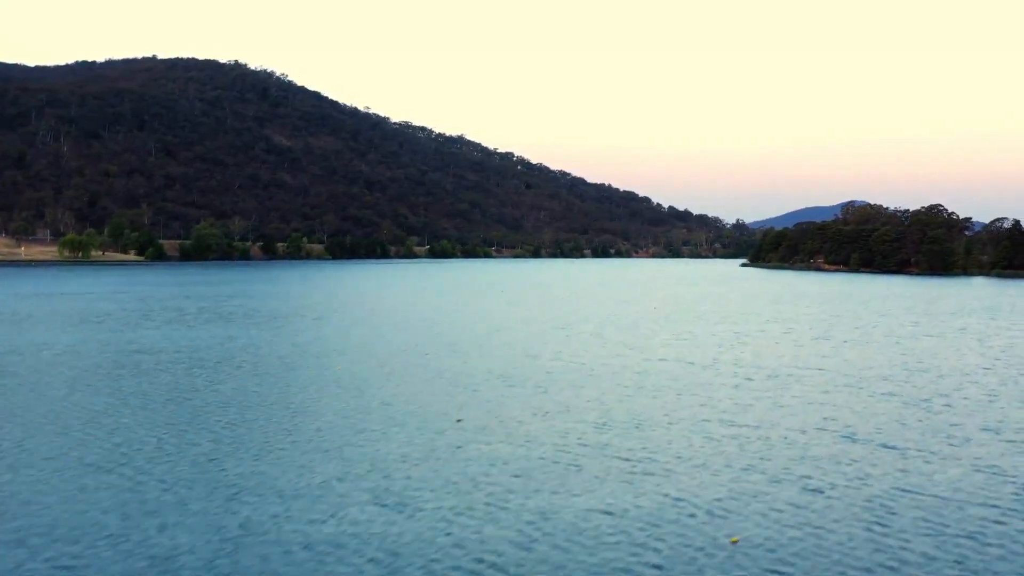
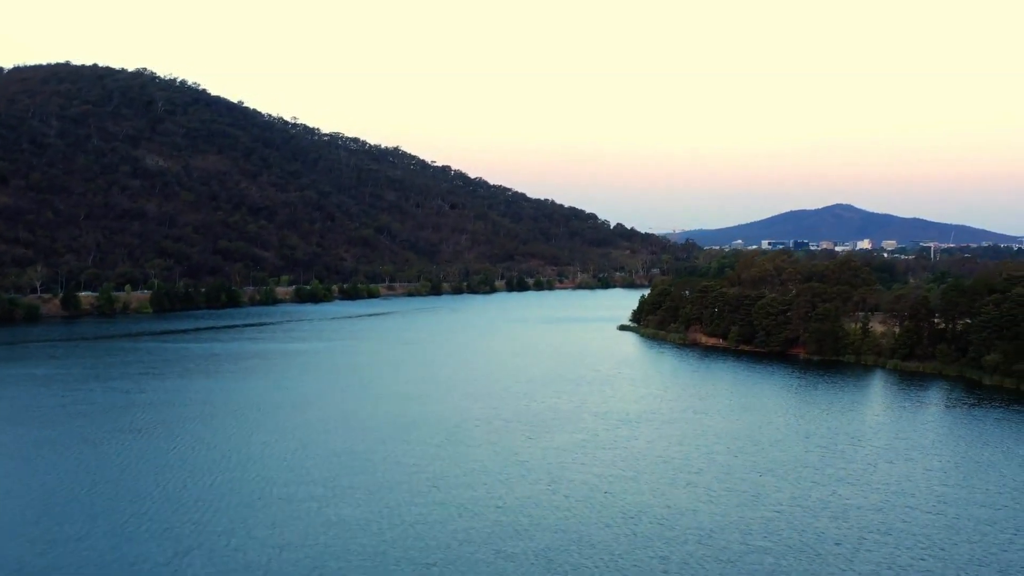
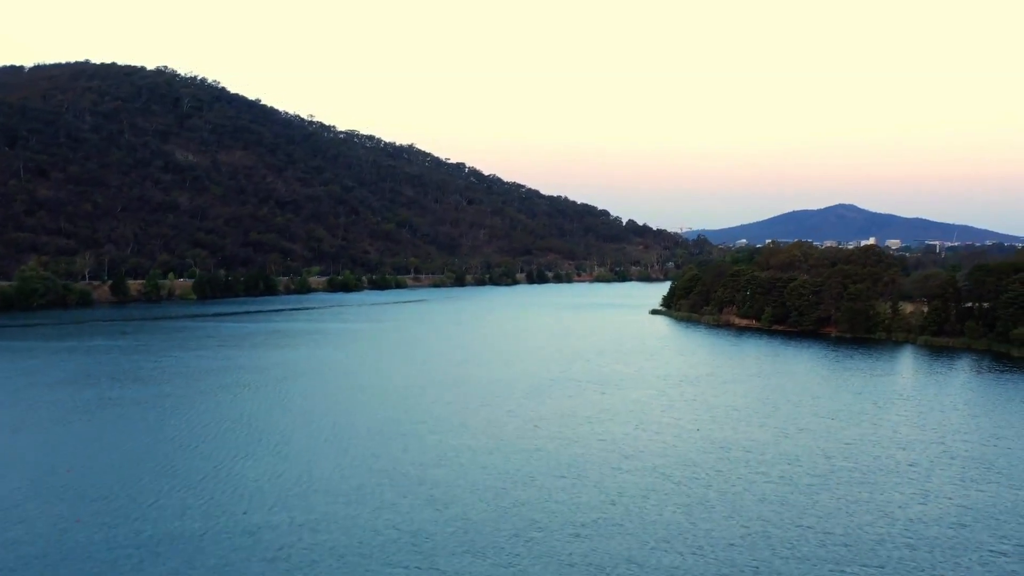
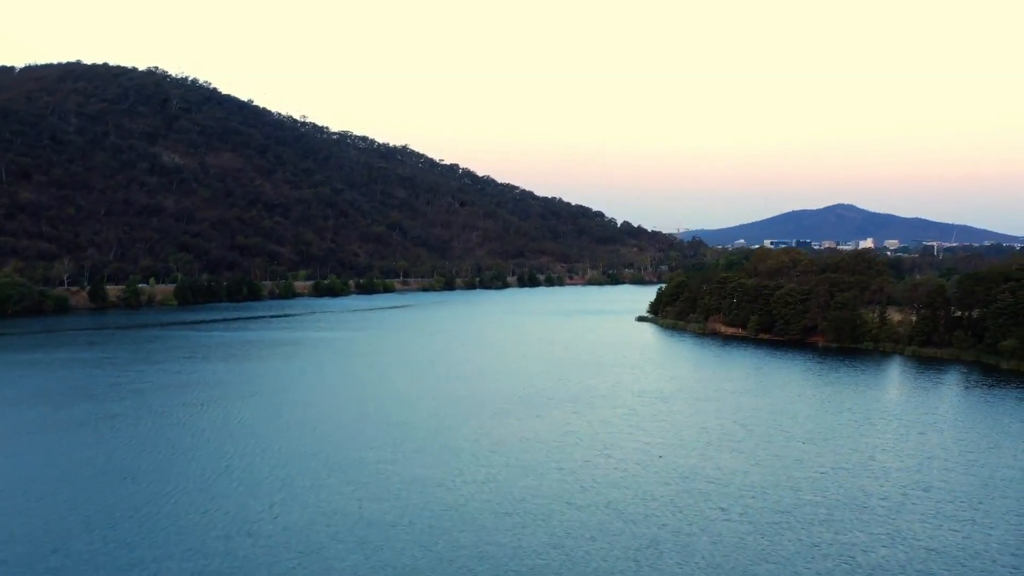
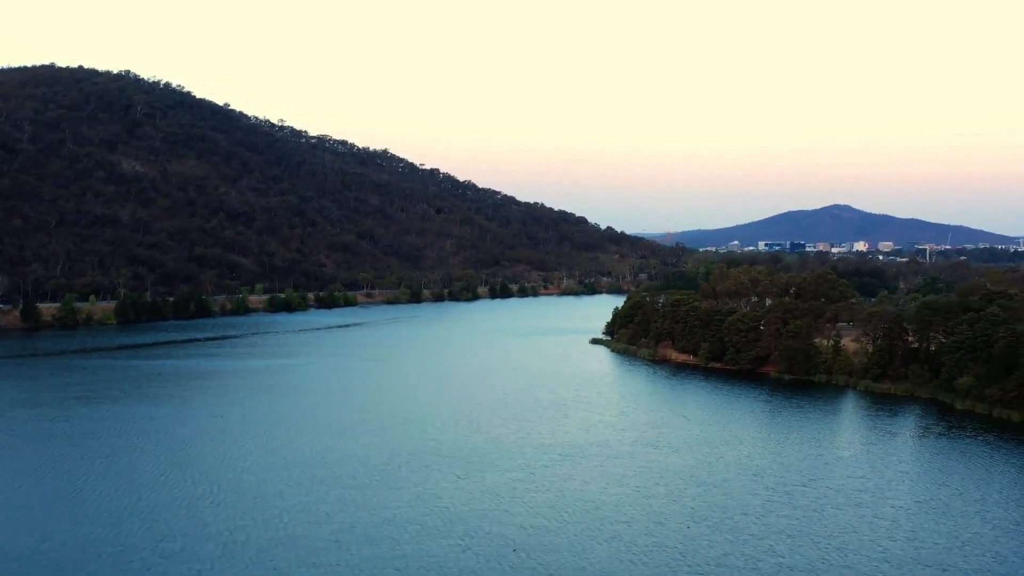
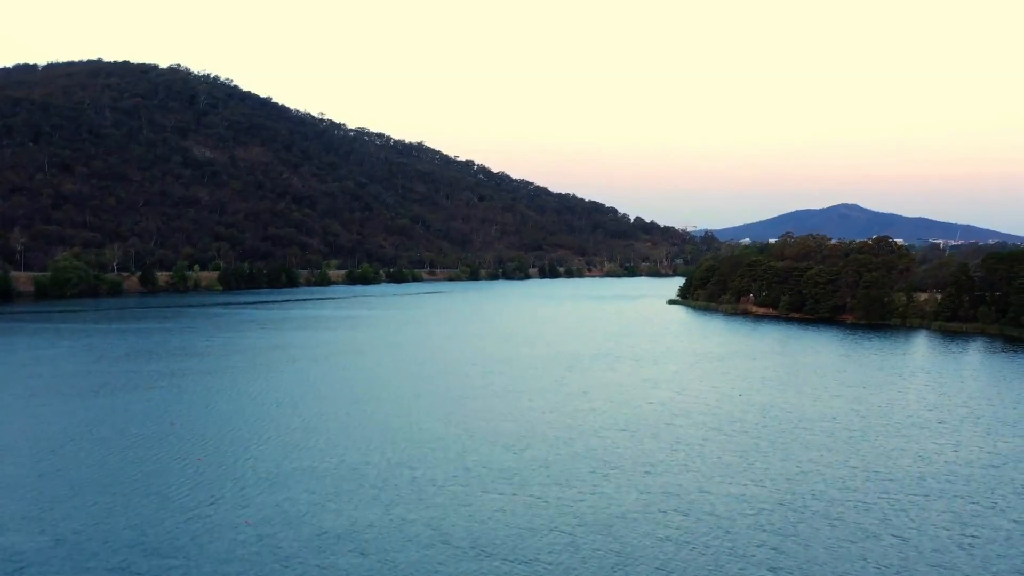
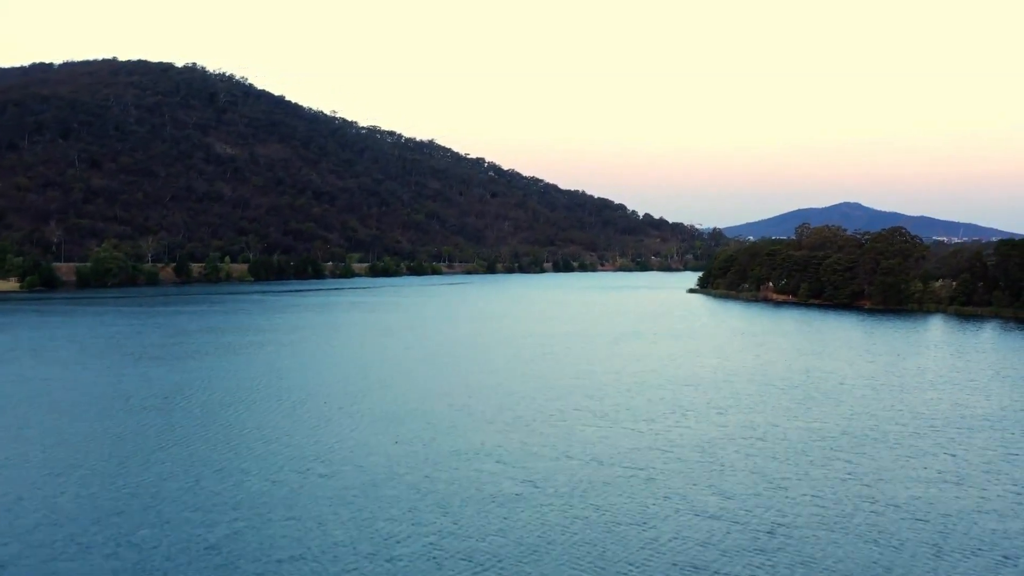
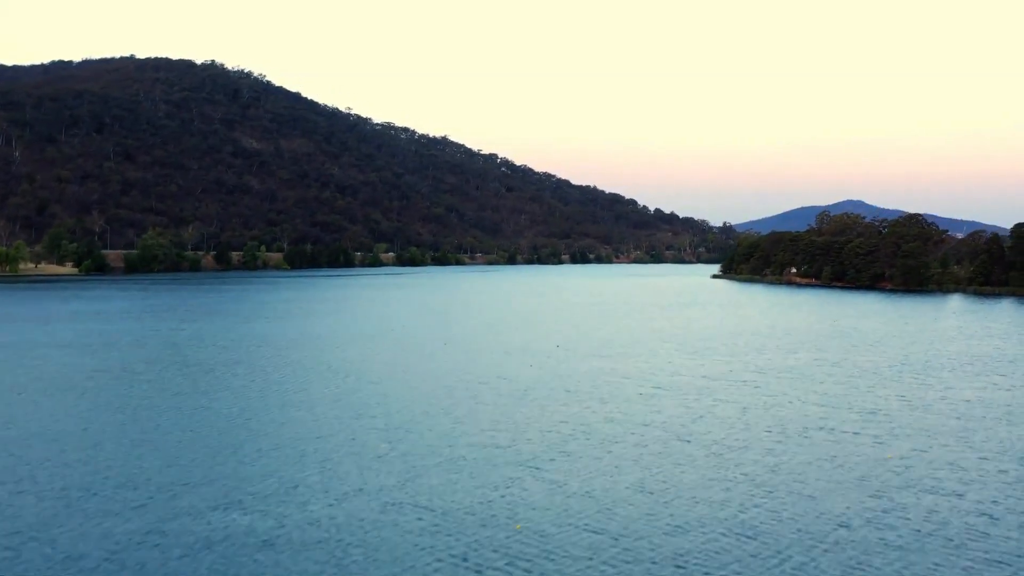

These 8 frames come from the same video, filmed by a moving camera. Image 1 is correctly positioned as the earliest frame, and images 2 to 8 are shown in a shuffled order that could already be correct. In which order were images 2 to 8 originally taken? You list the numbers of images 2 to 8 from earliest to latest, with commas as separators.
8, 7, 6, 3, 4, 2, 5
